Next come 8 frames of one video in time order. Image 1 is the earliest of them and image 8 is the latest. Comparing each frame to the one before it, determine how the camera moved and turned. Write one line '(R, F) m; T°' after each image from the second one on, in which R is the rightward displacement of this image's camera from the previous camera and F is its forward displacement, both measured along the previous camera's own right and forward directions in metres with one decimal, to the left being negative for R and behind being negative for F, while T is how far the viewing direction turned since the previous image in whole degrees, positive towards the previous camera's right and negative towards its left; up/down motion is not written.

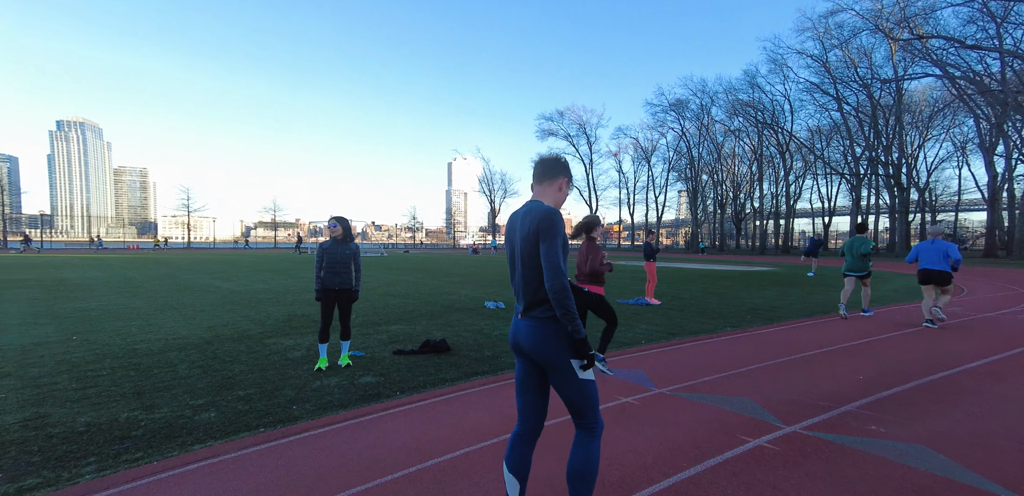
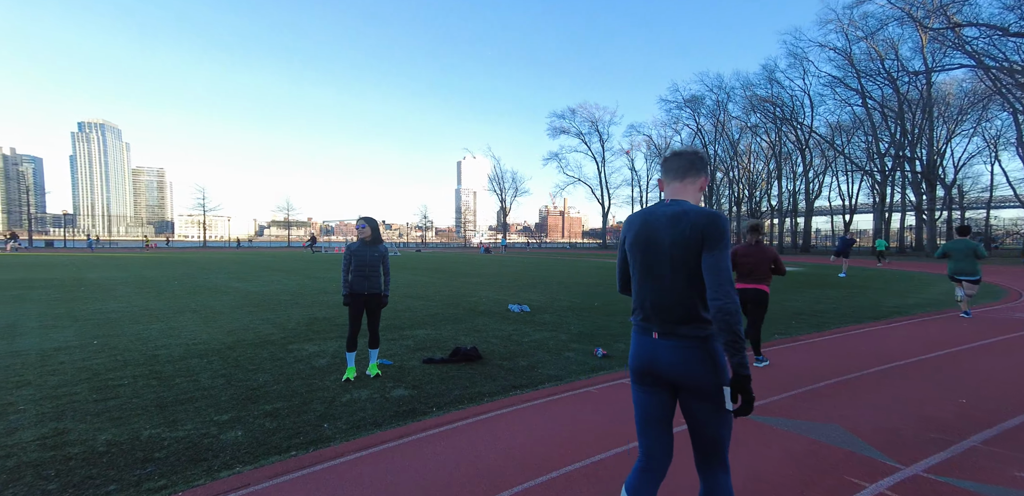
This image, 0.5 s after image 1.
(-0.3, +0.3) m; -1°
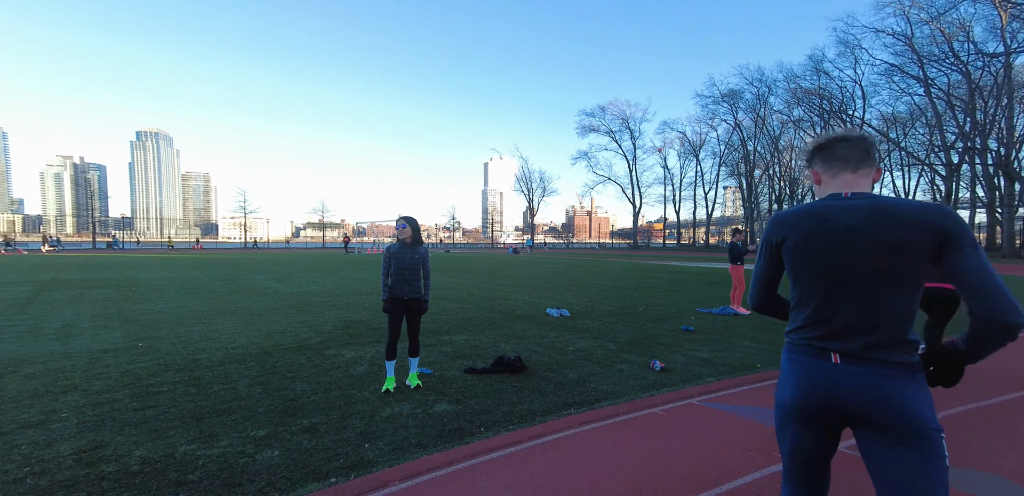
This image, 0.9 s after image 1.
(-0.2, +0.3) m; -4°
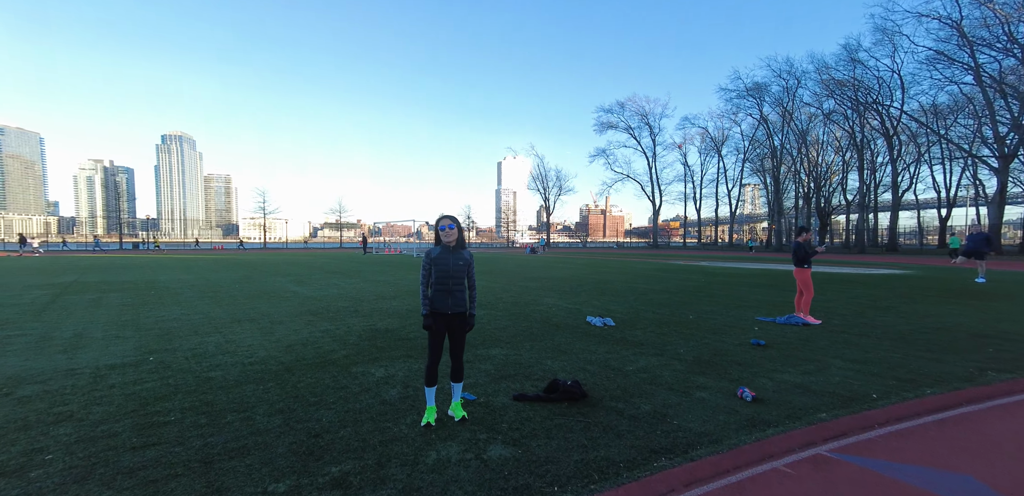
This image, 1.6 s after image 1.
(-0.4, +0.7) m; -2°
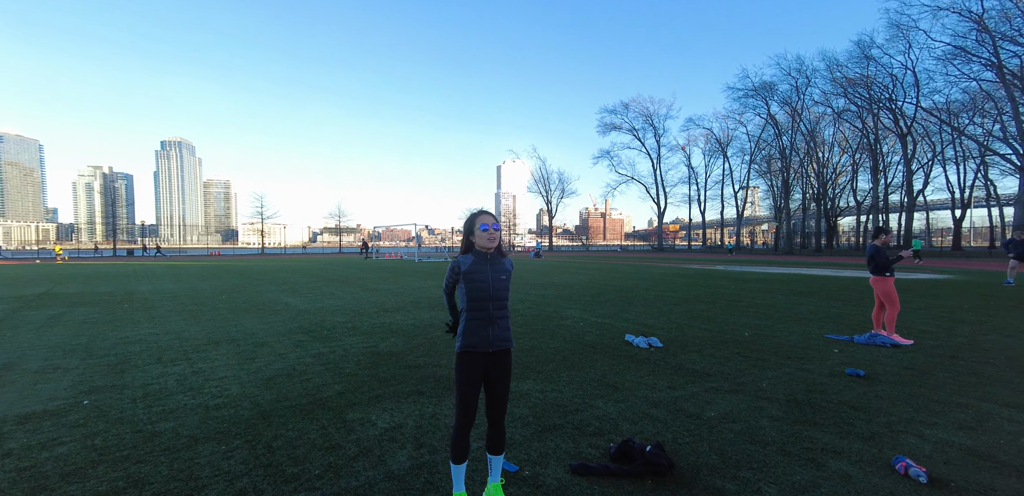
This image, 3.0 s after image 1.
(-0.4, +1.1) m; 0°
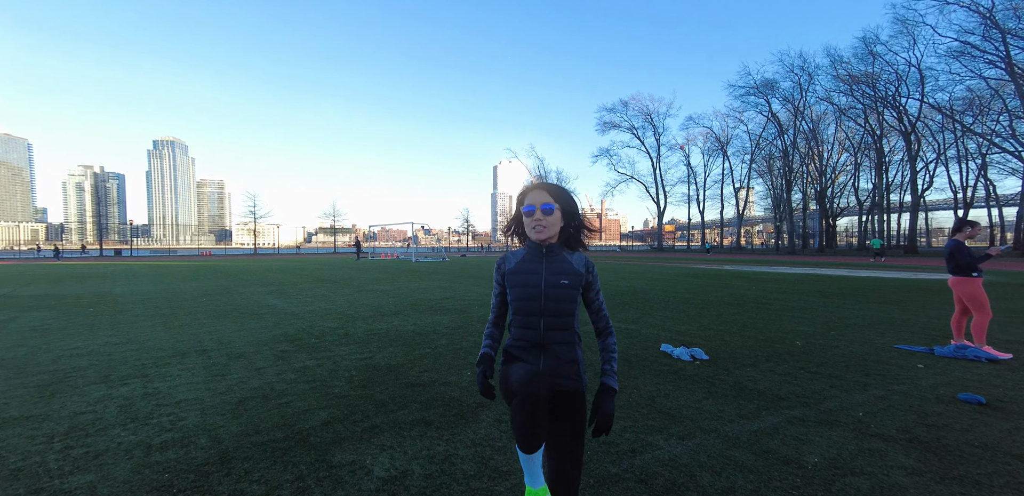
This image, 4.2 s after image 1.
(-0.3, +0.9) m; +1°
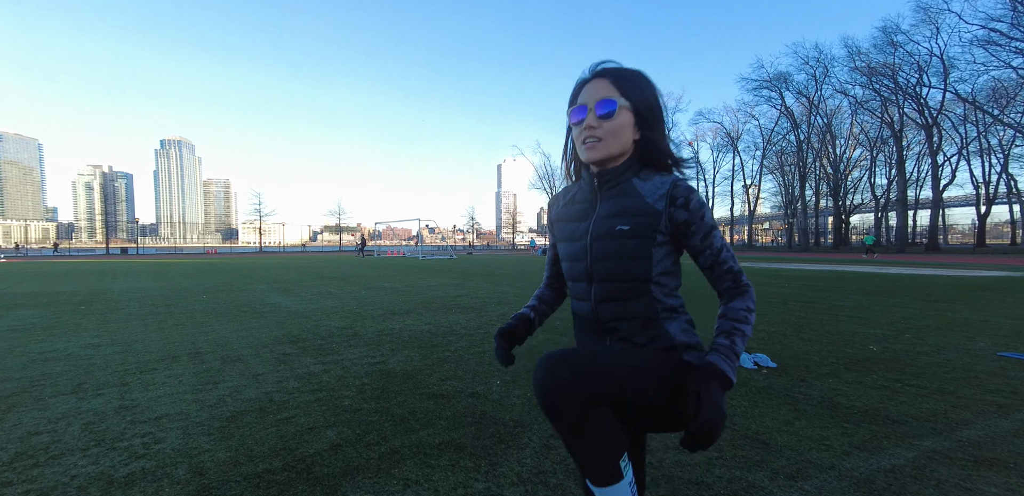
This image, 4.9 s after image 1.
(-0.3, +0.7) m; -1°
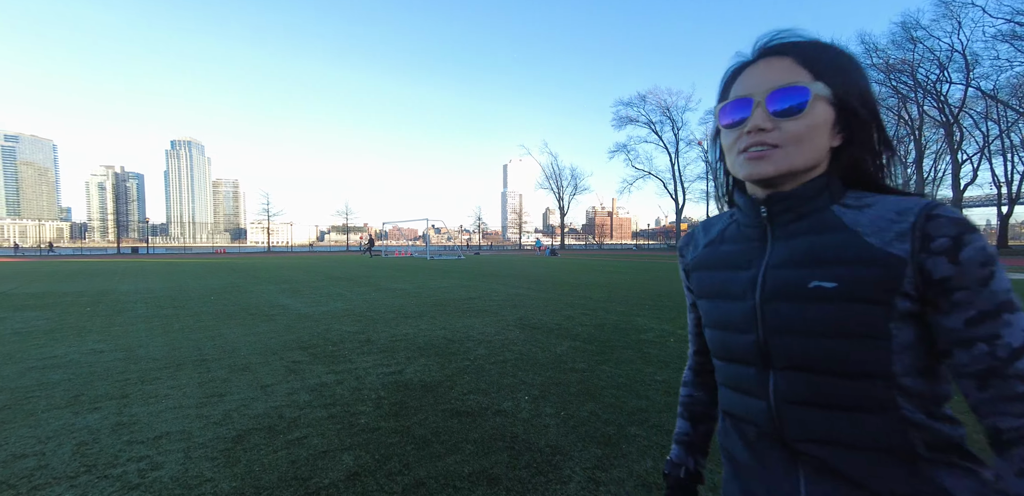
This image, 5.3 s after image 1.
(-0.2, +0.3) m; -1°
